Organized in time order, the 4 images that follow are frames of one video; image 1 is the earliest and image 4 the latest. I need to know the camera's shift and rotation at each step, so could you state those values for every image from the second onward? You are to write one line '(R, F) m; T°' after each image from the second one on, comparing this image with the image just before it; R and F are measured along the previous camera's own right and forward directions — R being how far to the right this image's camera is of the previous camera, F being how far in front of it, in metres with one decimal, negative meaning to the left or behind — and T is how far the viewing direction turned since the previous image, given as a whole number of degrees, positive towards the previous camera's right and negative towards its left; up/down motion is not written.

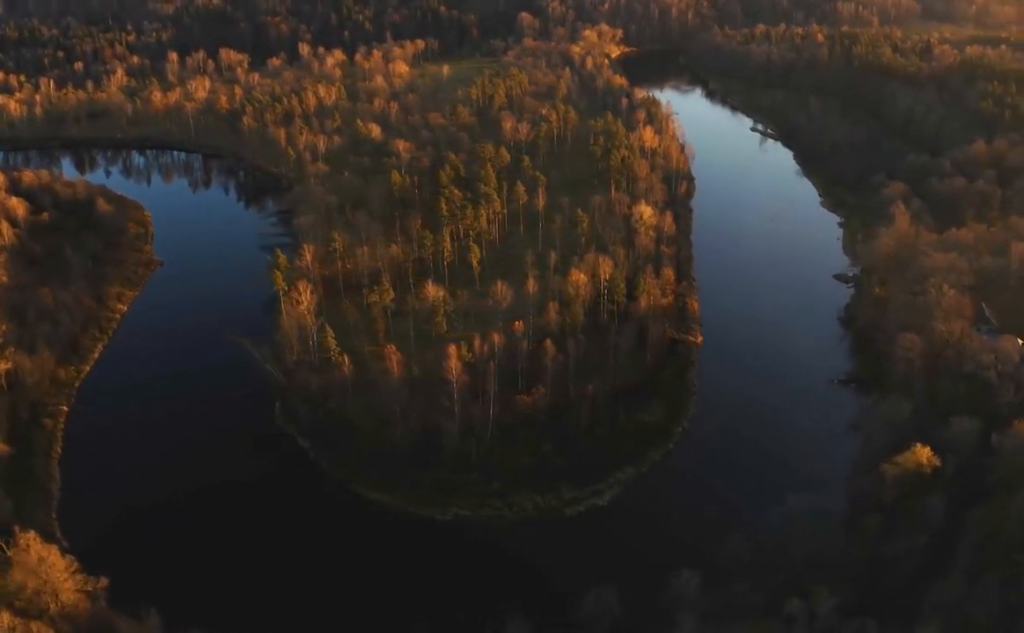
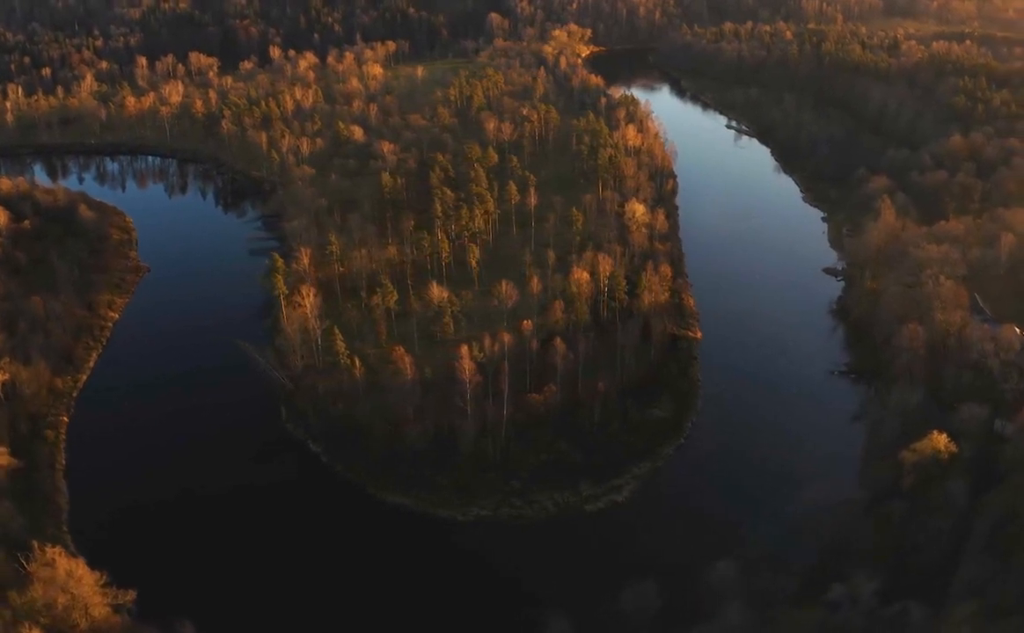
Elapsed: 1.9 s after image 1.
(-1.0, +0.2) m; +2°
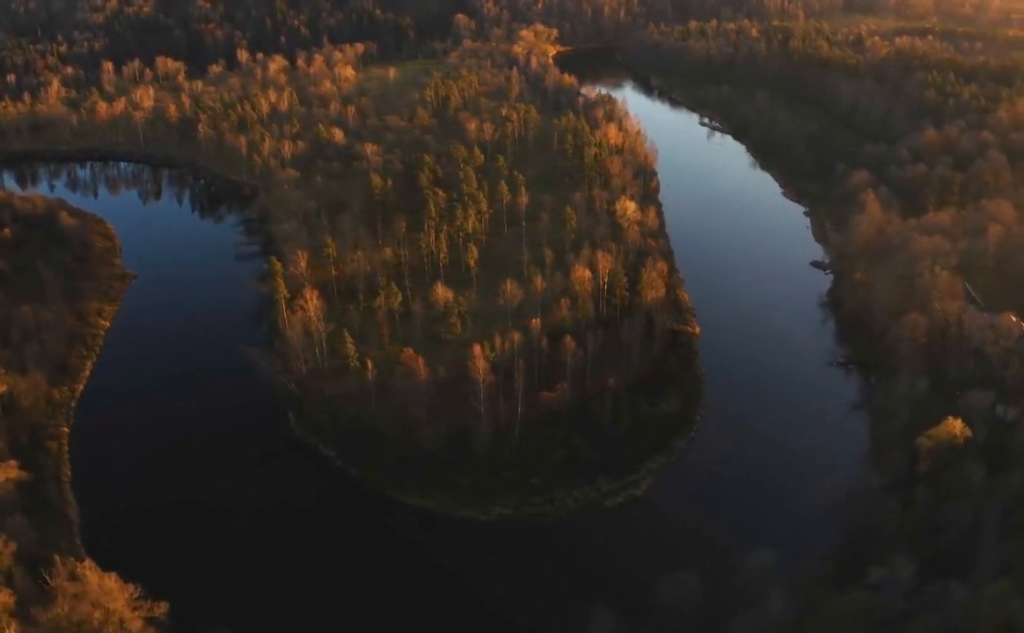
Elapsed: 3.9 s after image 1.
(-1.0, +0.2) m; +2°
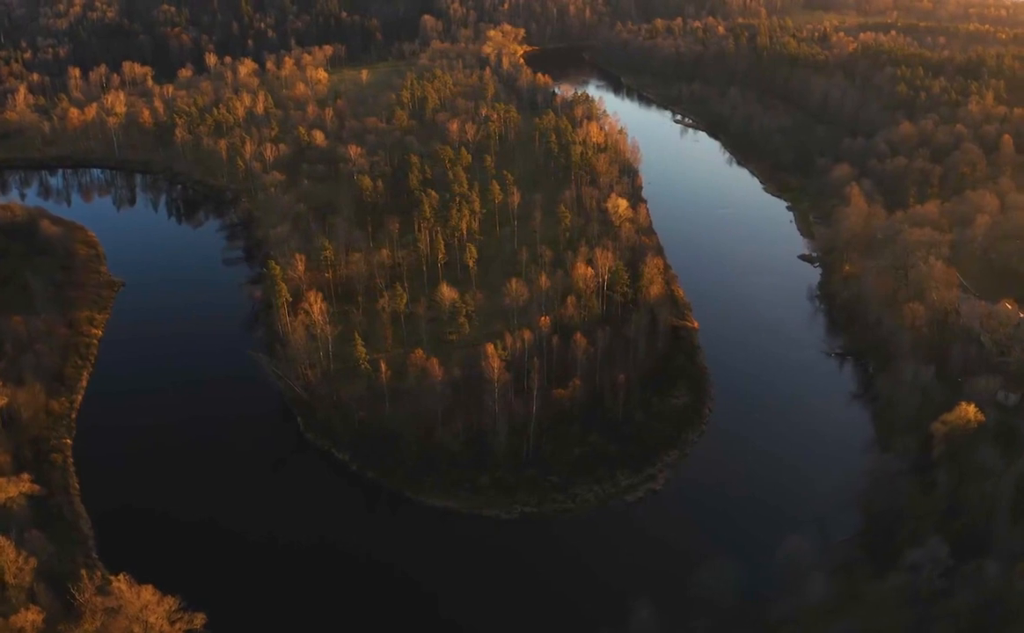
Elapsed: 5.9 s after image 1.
(-1.0, +0.1) m; +2°
